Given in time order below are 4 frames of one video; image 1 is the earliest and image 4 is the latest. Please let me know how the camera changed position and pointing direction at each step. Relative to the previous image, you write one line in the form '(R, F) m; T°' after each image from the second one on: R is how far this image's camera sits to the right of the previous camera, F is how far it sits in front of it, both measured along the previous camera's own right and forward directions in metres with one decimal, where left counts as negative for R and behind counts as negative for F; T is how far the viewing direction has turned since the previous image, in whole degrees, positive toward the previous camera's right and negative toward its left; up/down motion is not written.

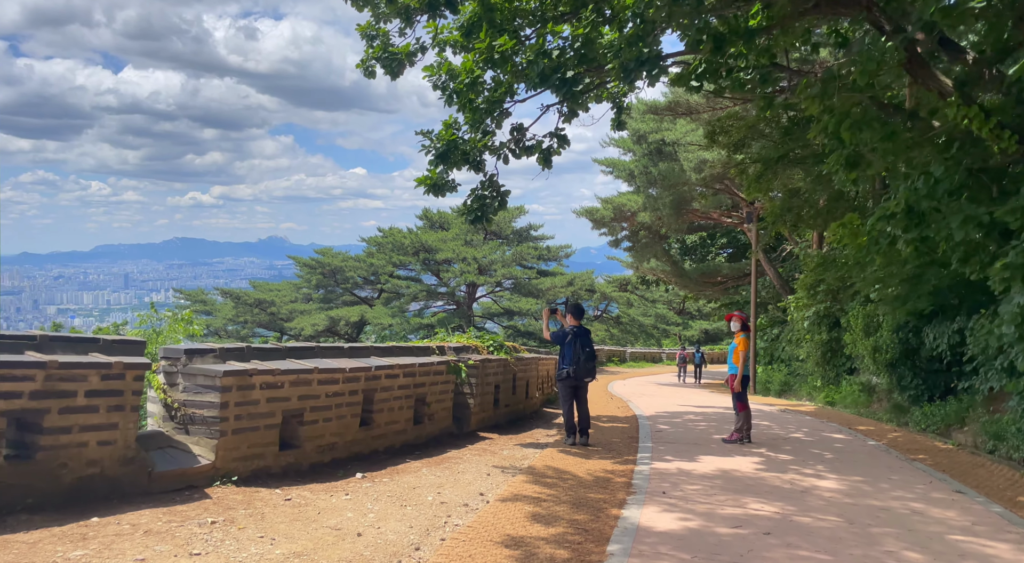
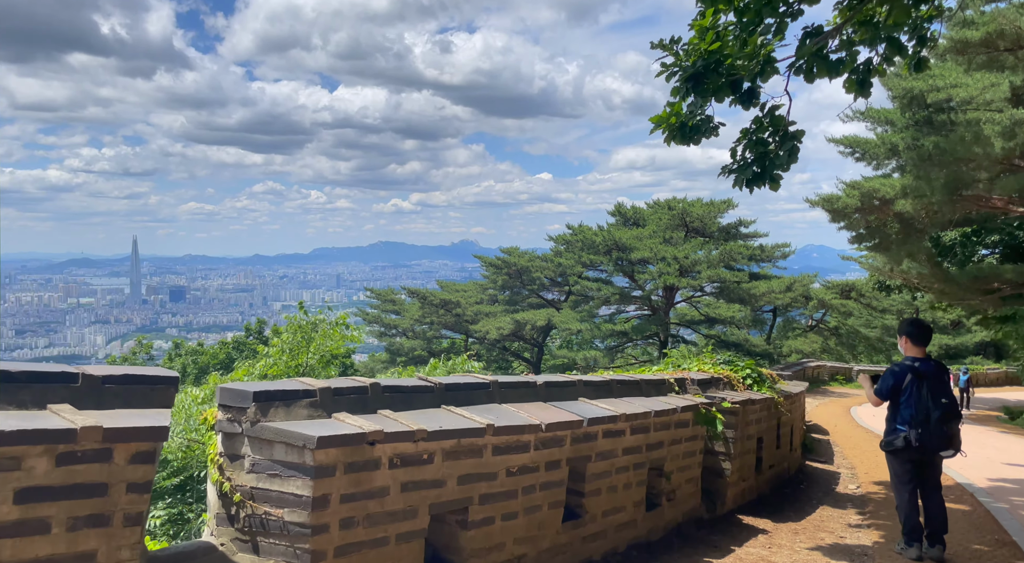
(-0.7, +3.5) m; -12°
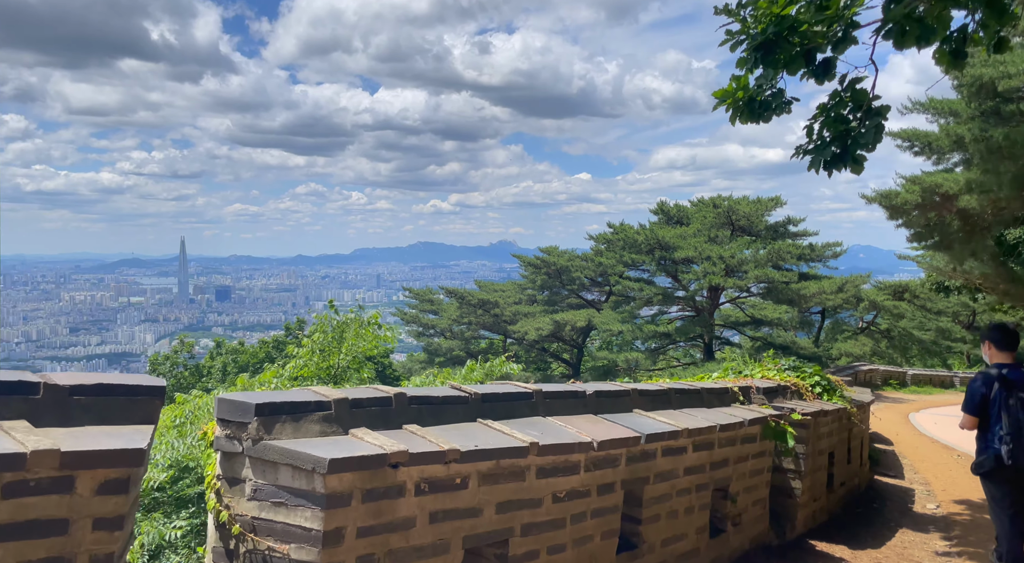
(0.0, +0.6) m; -2°
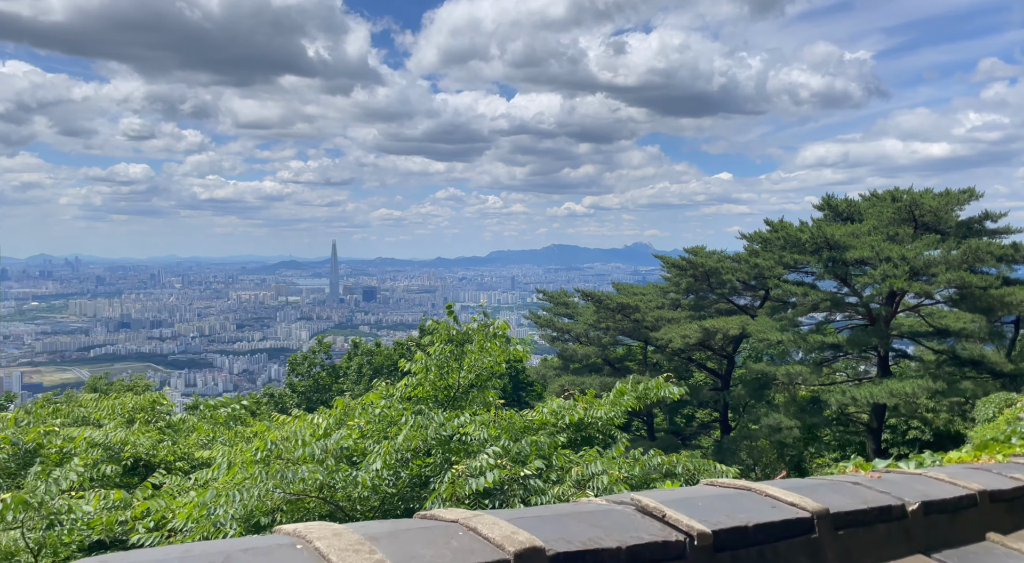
(-0.3, +2.2) m; -8°
